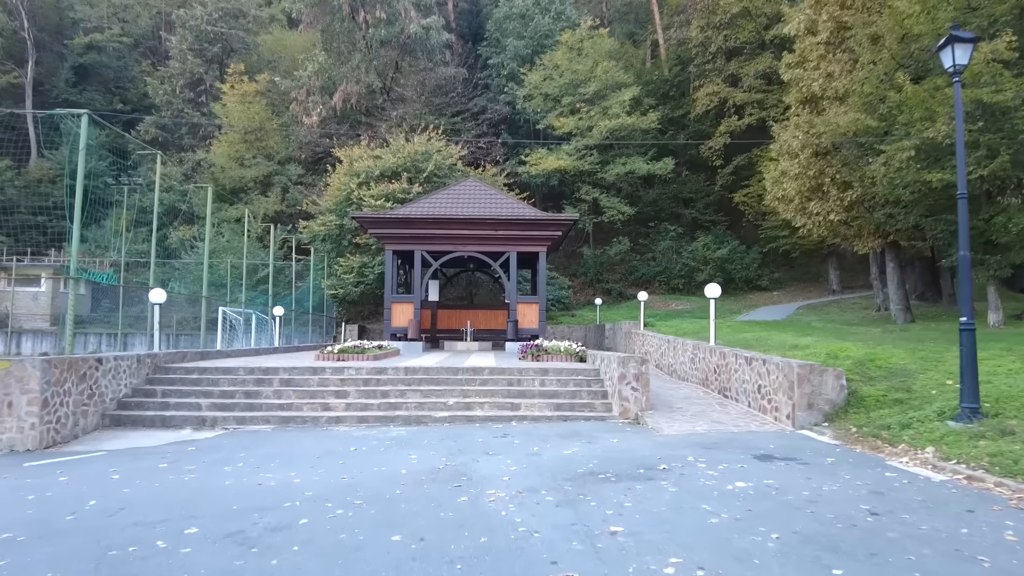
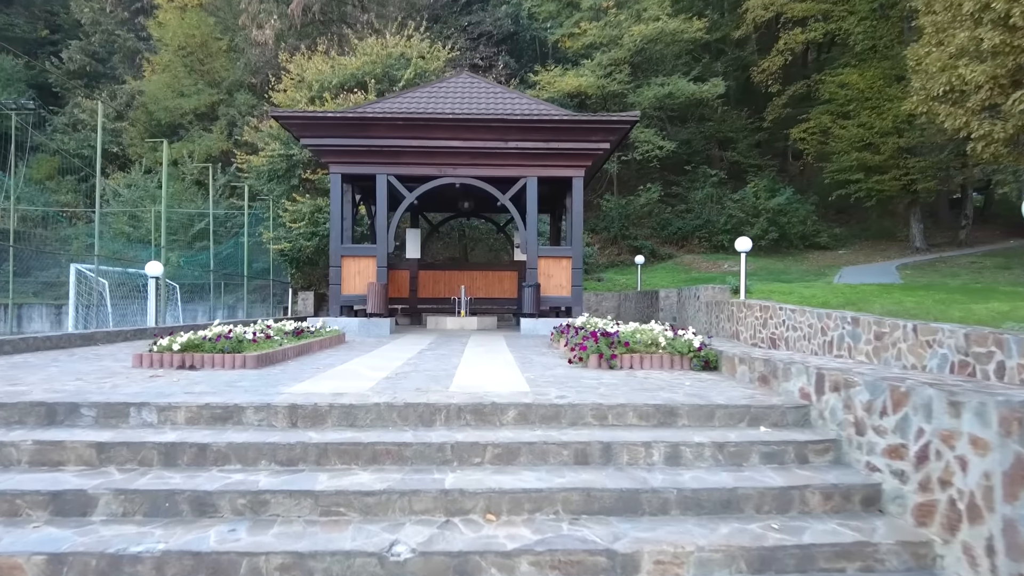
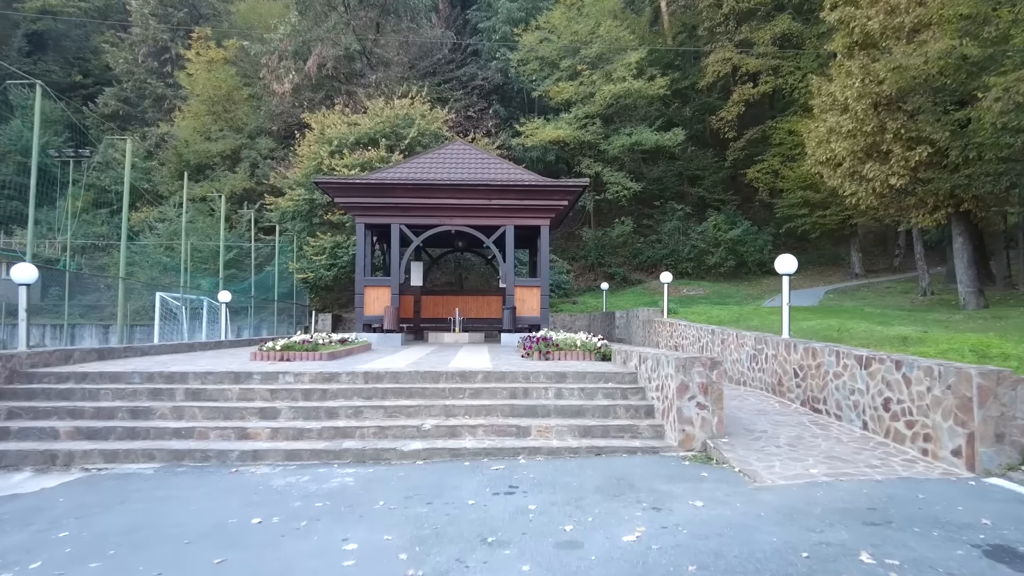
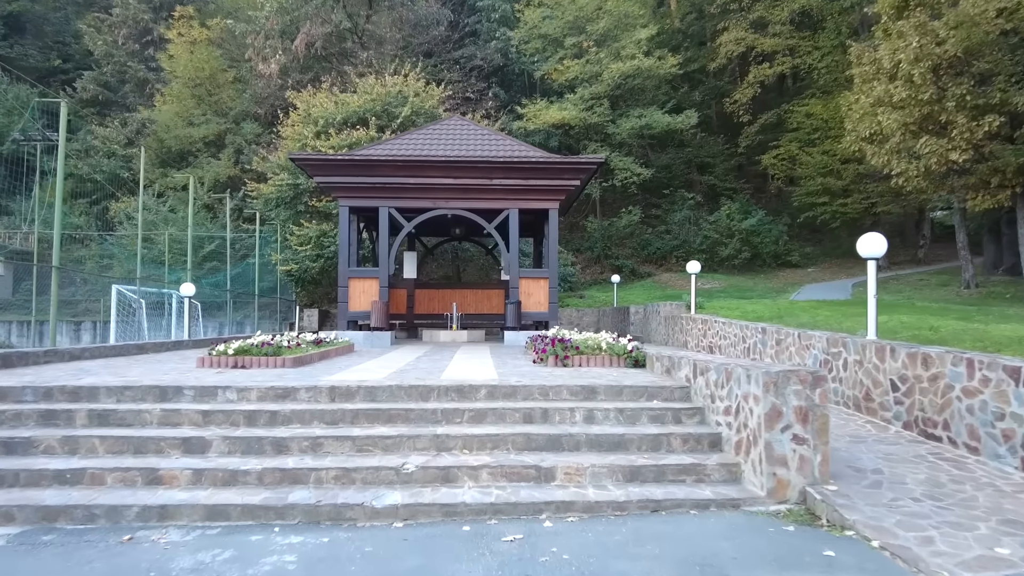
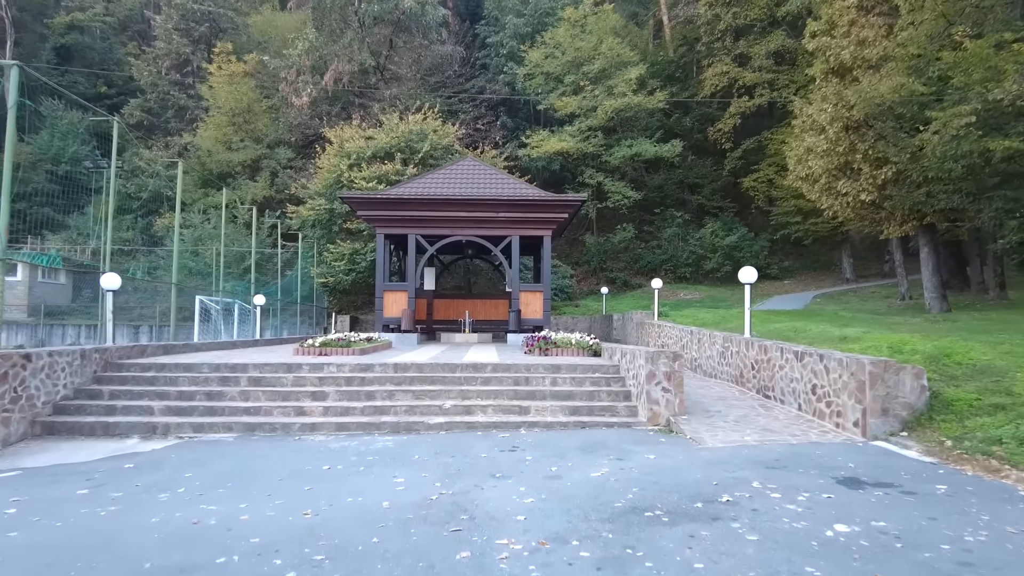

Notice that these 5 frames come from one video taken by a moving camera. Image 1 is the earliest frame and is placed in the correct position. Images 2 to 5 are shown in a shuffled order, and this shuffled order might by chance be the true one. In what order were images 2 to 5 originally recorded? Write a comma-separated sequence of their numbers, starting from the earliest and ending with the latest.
5, 3, 4, 2
